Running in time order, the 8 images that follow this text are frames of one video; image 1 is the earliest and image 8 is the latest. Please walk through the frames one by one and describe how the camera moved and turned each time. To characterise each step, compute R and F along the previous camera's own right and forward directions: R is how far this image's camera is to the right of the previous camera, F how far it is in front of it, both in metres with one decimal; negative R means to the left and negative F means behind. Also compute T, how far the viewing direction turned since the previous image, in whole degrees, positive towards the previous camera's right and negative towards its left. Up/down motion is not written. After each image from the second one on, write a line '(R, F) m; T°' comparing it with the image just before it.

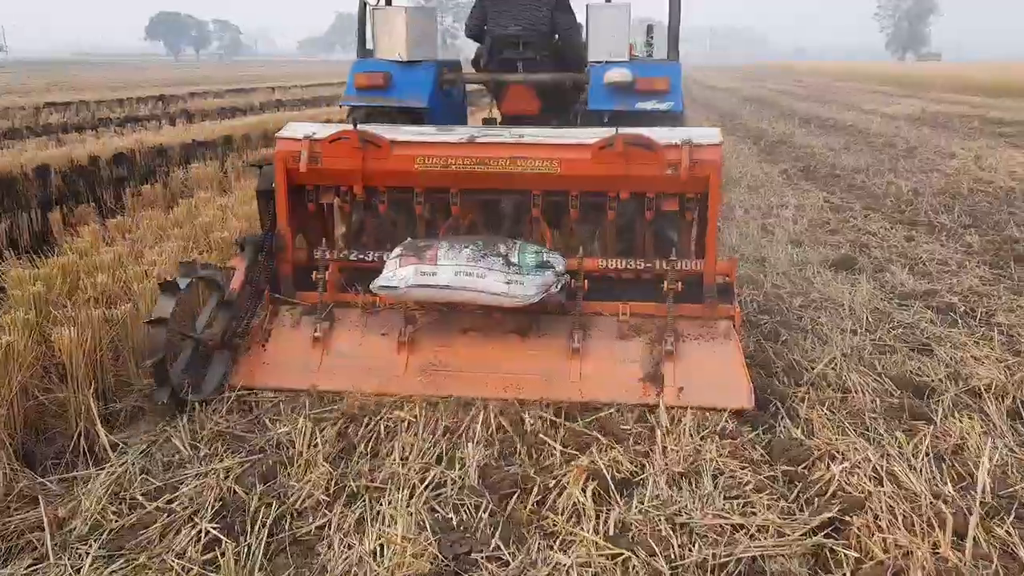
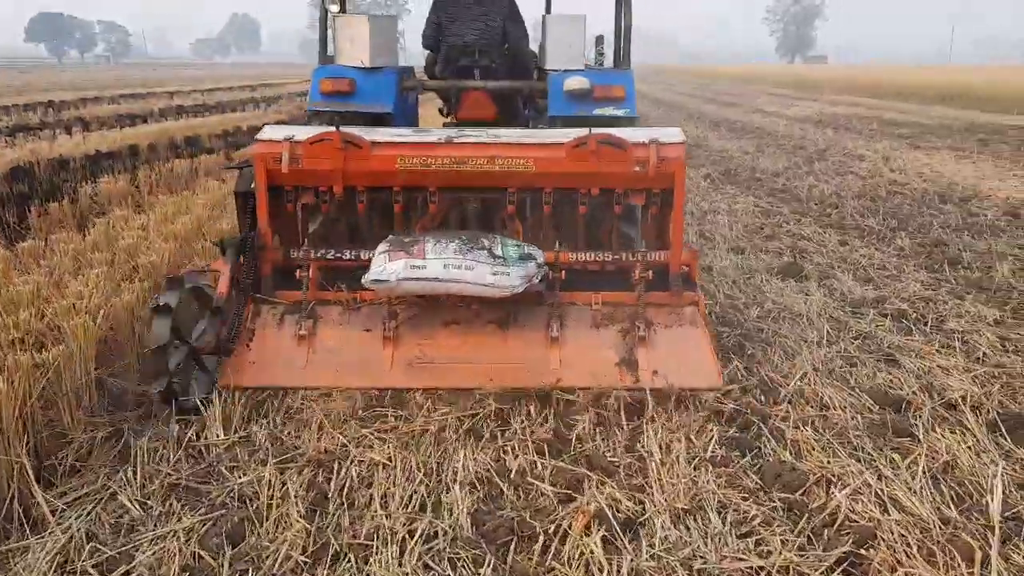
(-0.2, +0.2) m; +6°
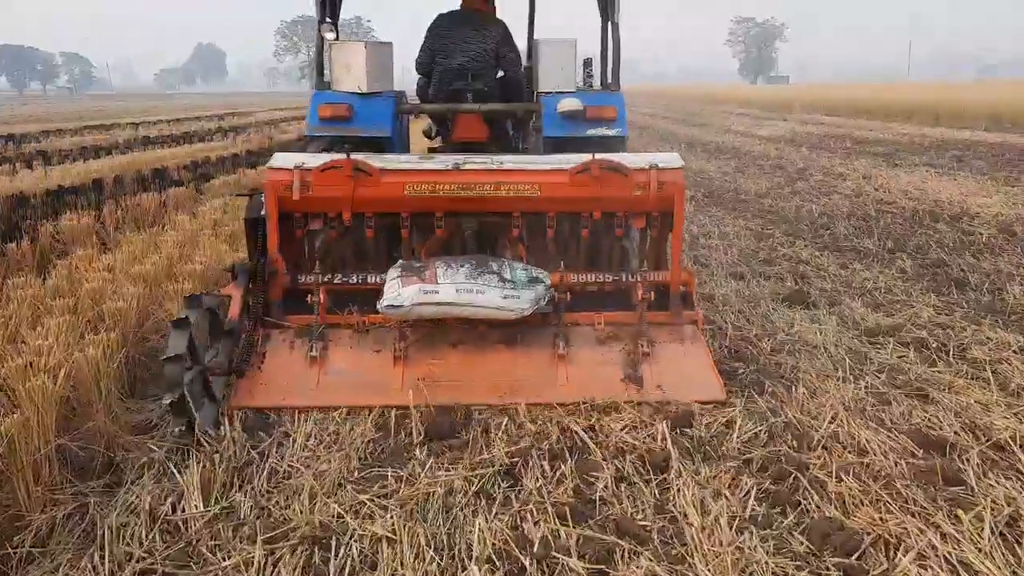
(-0.1, +0.3) m; +2°
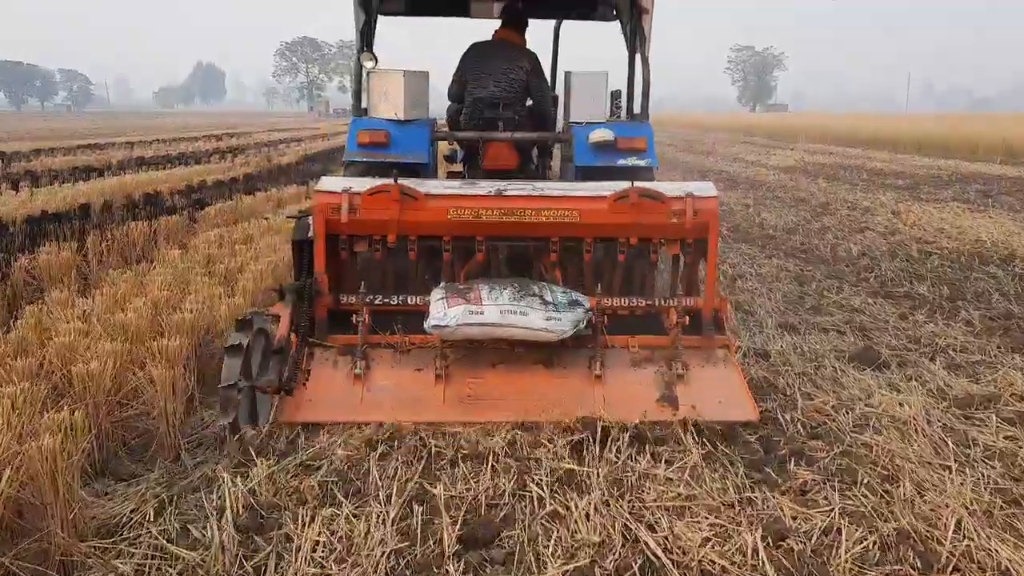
(-0.2, +0.7) m; 0°
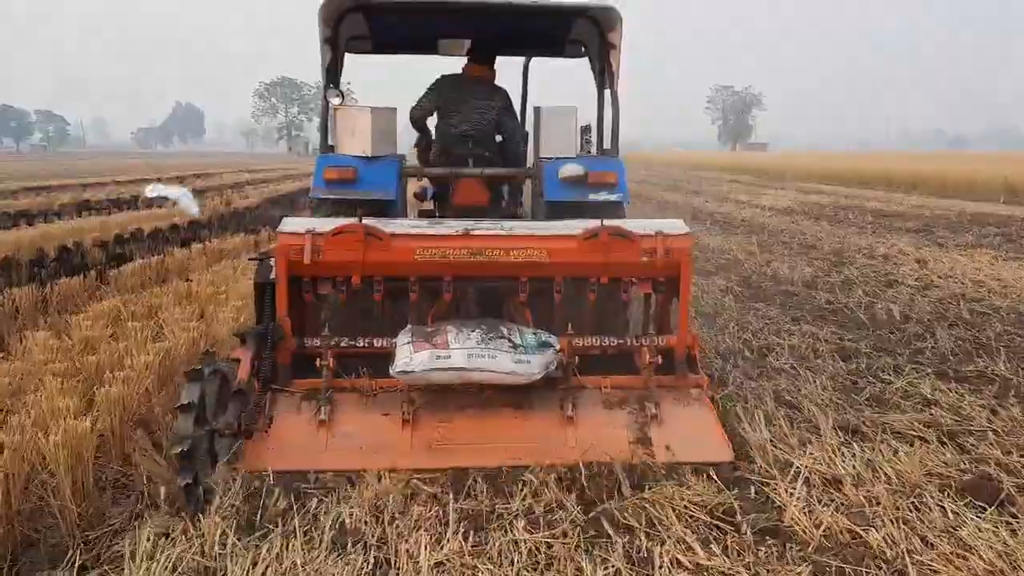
(0.0, +1.4) m; +1°
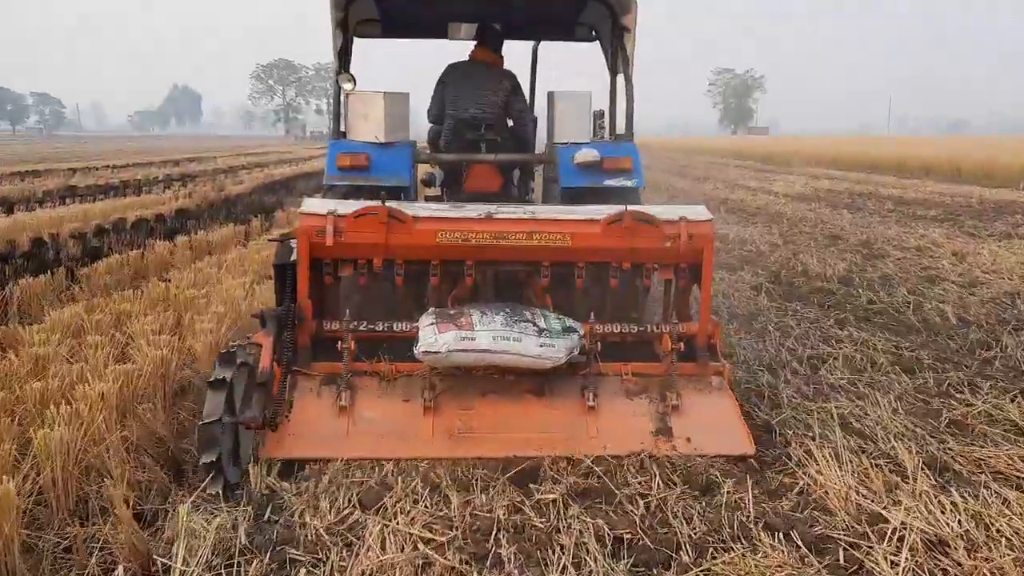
(-0.1, +0.7) m; 0°
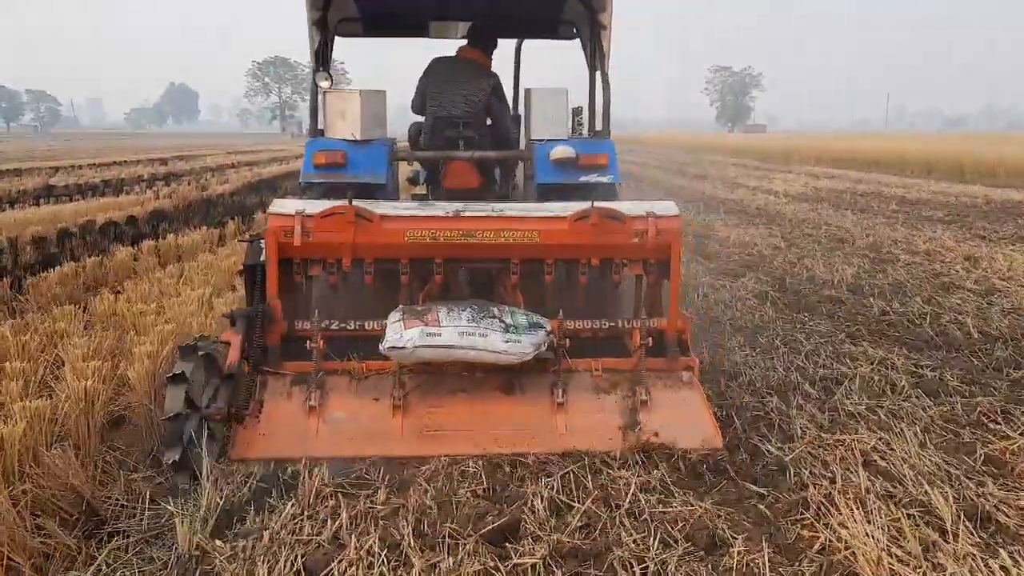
(+0.1, +0.5) m; 0°
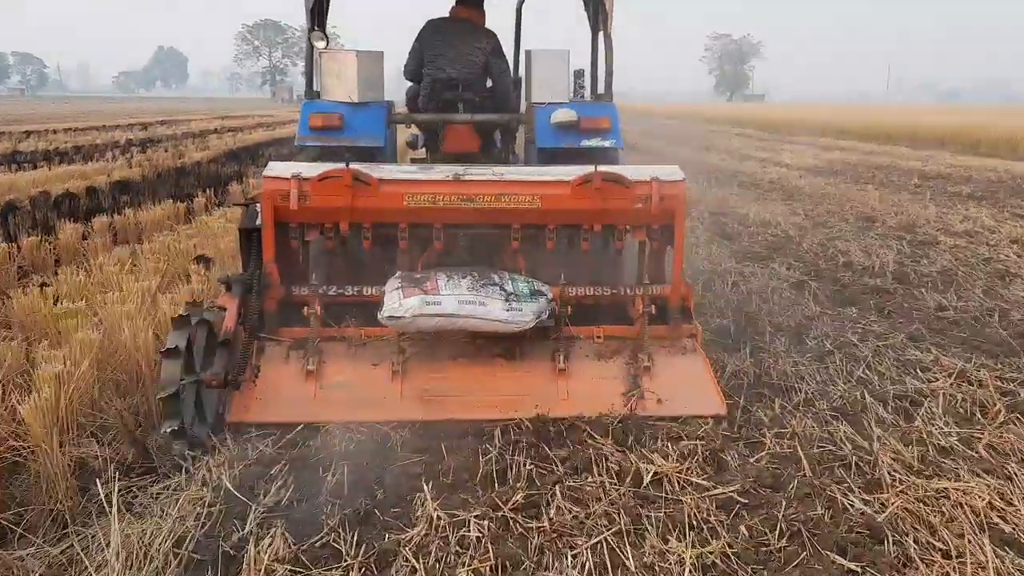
(-0.1, +0.9) m; 0°
